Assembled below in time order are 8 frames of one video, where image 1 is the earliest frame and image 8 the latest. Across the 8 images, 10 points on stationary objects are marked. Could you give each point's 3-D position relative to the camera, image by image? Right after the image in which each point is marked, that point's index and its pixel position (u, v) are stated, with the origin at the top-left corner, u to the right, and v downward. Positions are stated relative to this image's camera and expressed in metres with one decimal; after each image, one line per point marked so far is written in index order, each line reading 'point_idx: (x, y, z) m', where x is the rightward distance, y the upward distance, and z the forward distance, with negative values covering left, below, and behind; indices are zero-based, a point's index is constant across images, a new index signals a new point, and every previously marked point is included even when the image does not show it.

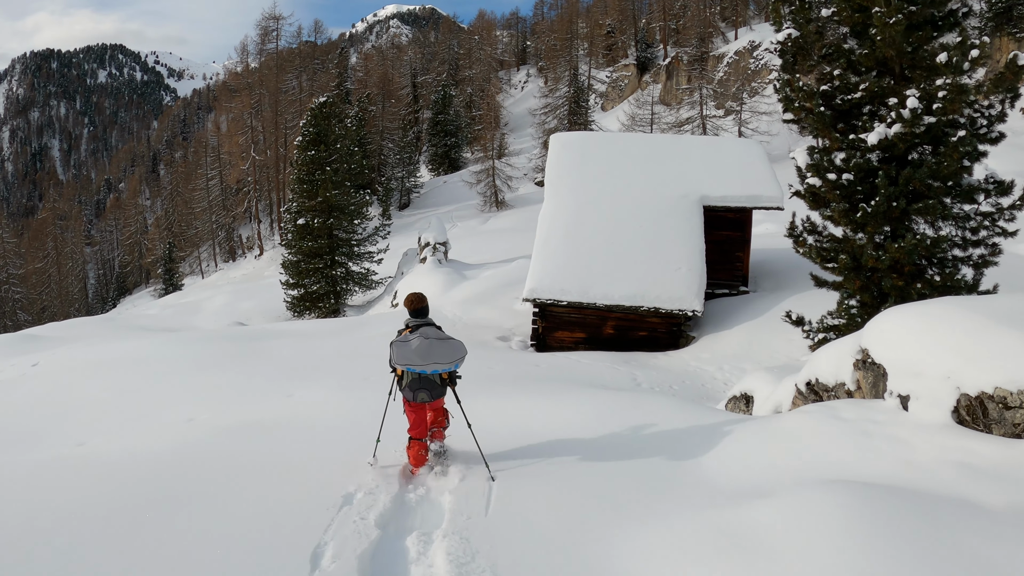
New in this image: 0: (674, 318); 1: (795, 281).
0: (+3.6, -0.7, +11.8) m
1: (+7.9, +0.2, +14.9) m
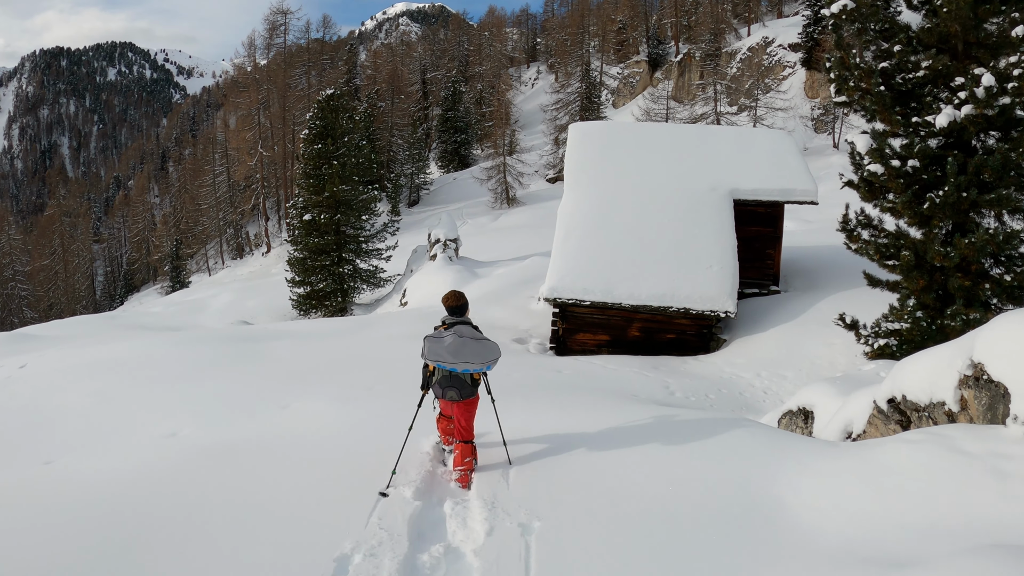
0: (+3.9, -0.7, +11.0) m
1: (+8.3, +0.2, +14.0) m
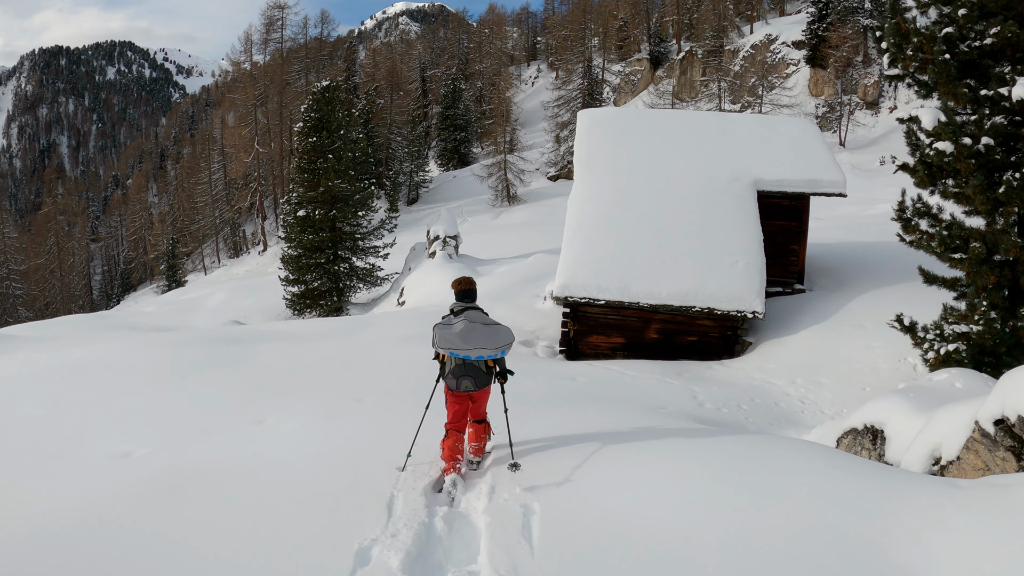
0: (+4.0, -0.6, +10.0) m
1: (+8.4, +0.2, +13.0) m
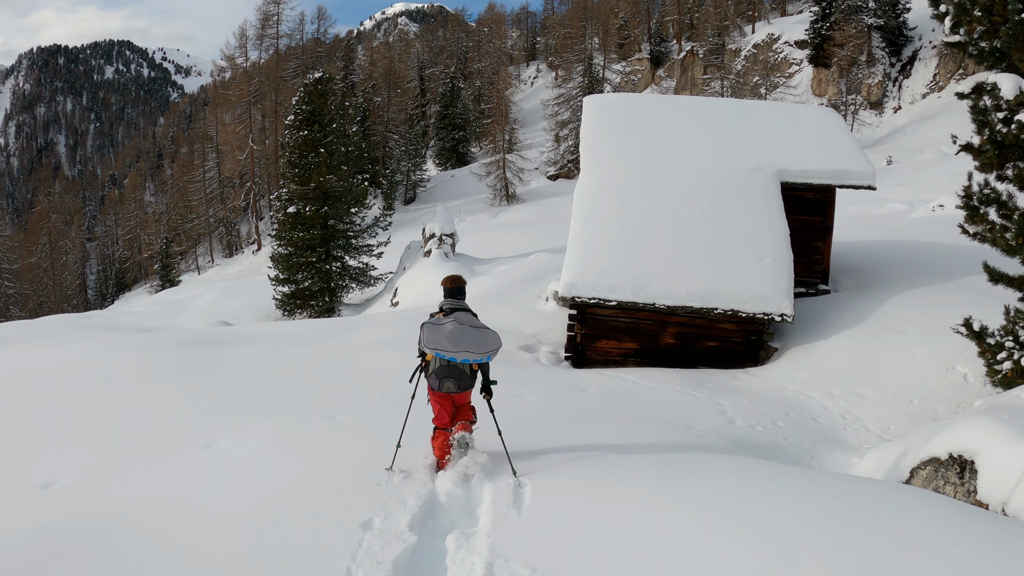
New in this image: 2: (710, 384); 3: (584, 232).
0: (+4.0, -0.6, +9.0) m
1: (+8.4, +0.2, +12.0) m
2: (+3.0, -1.4, +8.0) m
3: (+1.3, +1.0, +9.3) m
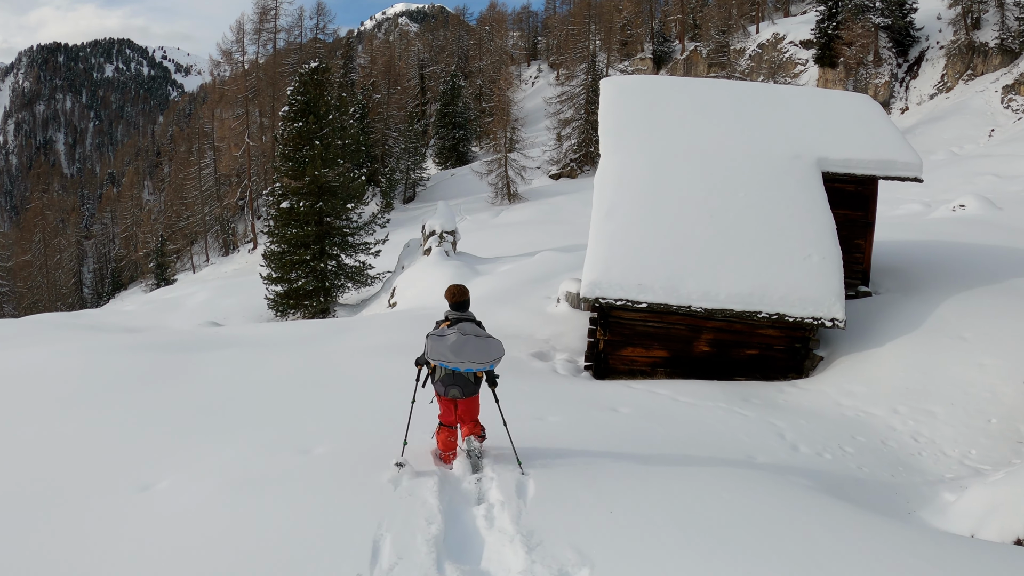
0: (+4.2, -0.6, +7.9) m
1: (+8.6, +0.2, +10.9) m
2: (+3.2, -1.4, +6.9) m
3: (+1.4, +1.0, +8.2) m
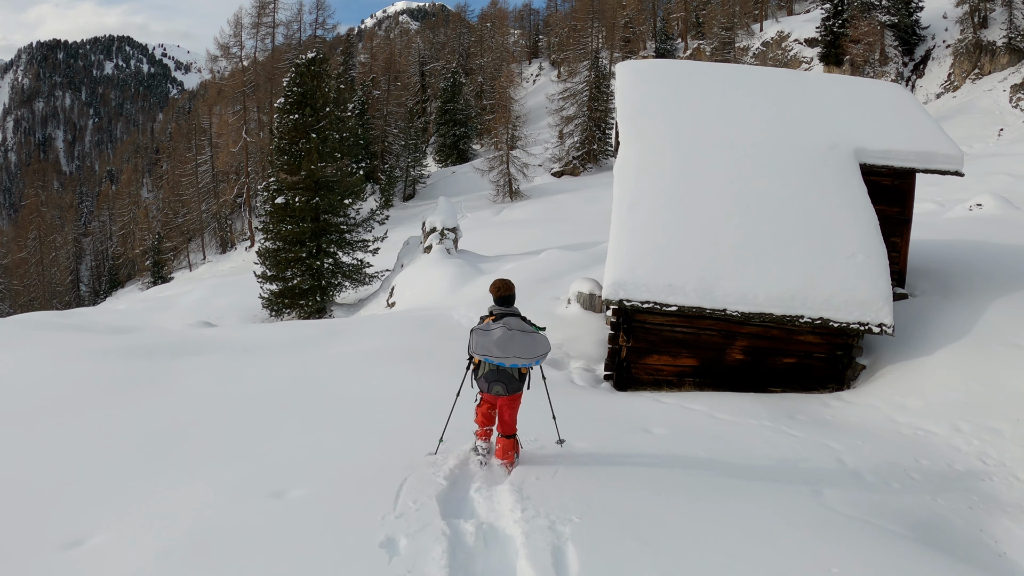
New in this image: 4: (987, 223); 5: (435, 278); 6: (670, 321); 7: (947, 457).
0: (+4.4, -0.7, +7.1) m
1: (+8.7, +0.1, +10.1) m
2: (+3.3, -1.5, +6.1) m
3: (+1.6, +1.0, +7.4) m
4: (+17.1, +2.4, +19.2) m
5: (-2.2, +0.3, +15.3) m
6: (+2.1, -0.4, +7.1) m
7: (+4.6, -1.7, +5.7) m
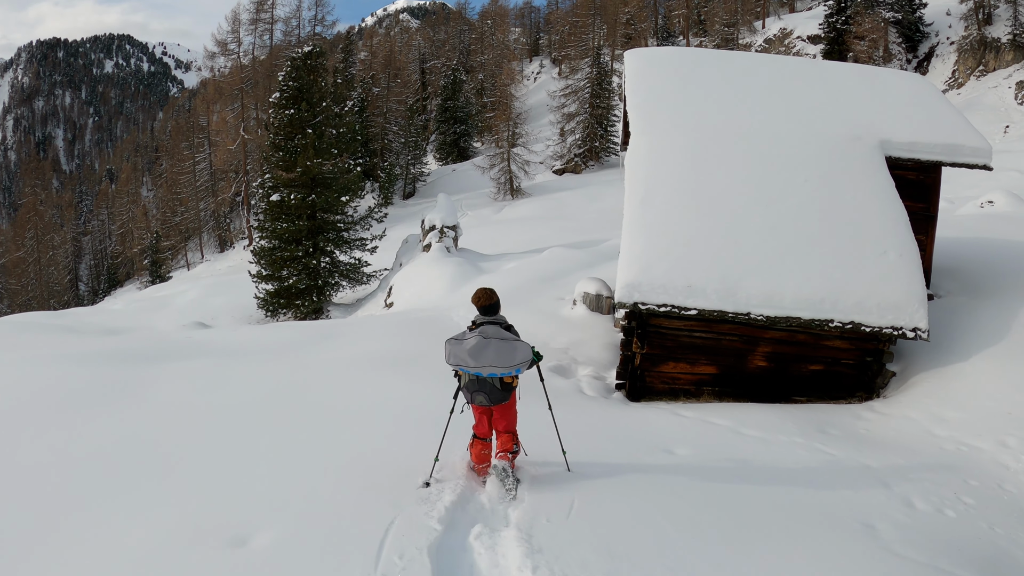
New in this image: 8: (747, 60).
0: (+4.4, -0.7, +6.5) m
1: (+8.8, +0.1, +9.6) m
2: (+3.3, -1.5, +5.5) m
3: (+1.6, +0.9, +6.9) m
4: (+17.1, +2.4, +18.7) m
5: (-2.2, +0.3, +14.8) m
6: (+2.1, -0.5, +6.6) m
7: (+4.7, -1.8, +5.1) m
8: (+4.4, +4.4, +10.2) m
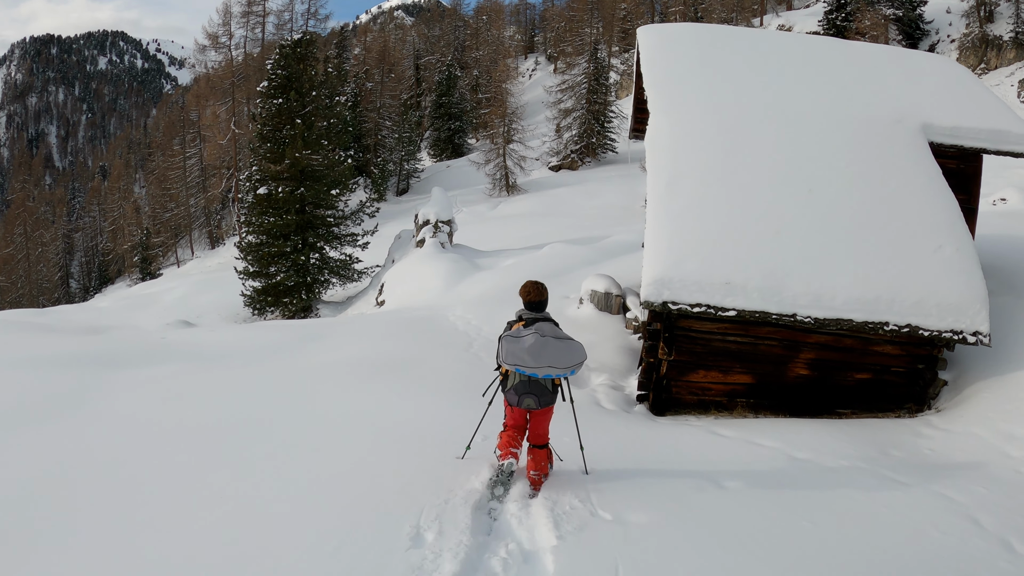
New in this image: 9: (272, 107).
0: (+4.5, -0.6, +5.7) m
1: (+8.8, +0.1, +8.8) m
2: (+3.4, -1.5, +4.7) m
3: (+1.7, +1.0, +6.0) m
4: (+17.1, +2.4, +18.0) m
5: (-2.2, +0.4, +13.9) m
6: (+2.2, -0.4, +5.8) m
7: (+4.7, -1.7, +4.4) m
8: (+4.4, +4.4, +9.4) m
9: (-8.7, +6.6, +19.4) m
